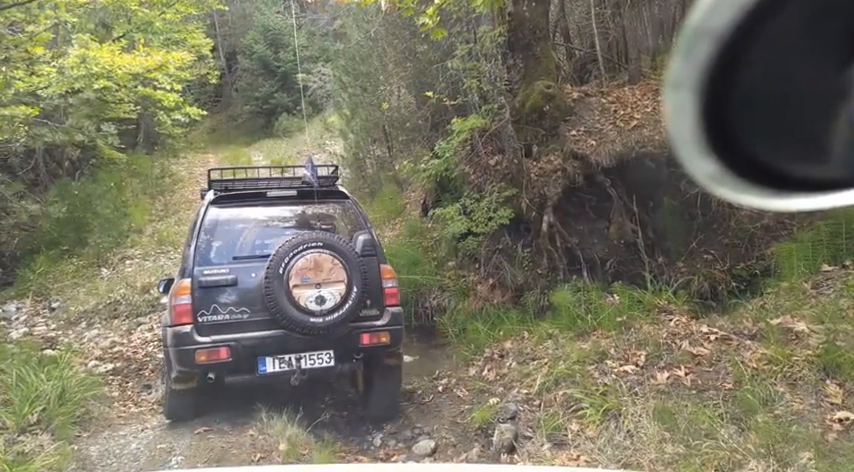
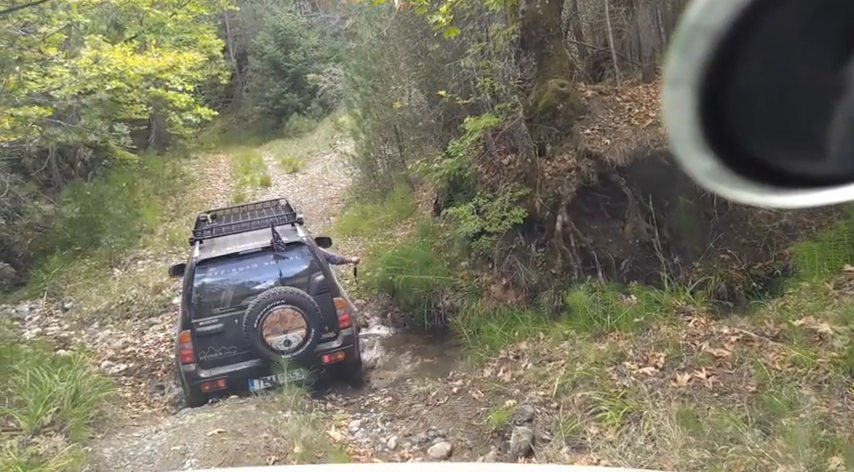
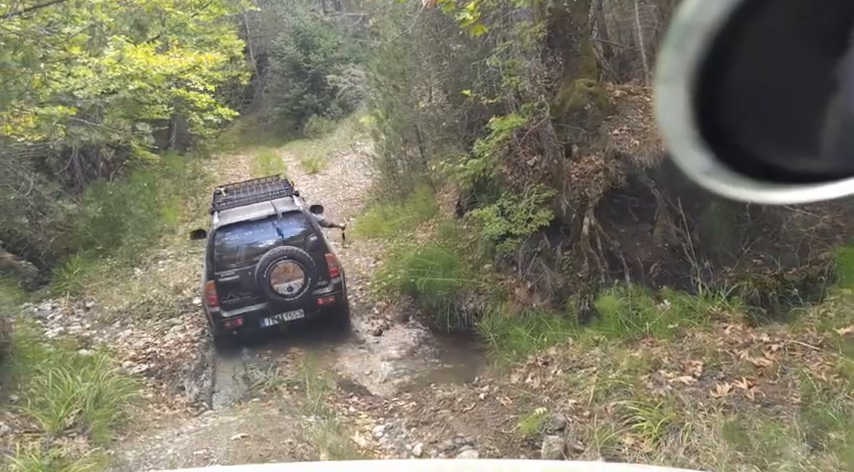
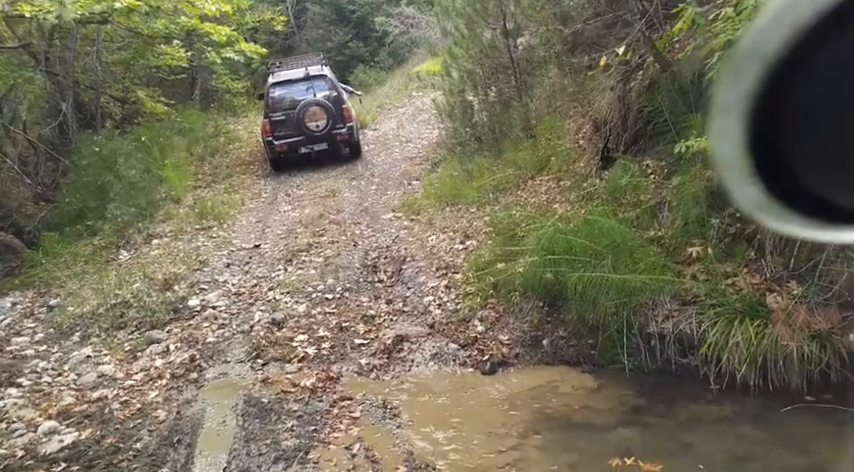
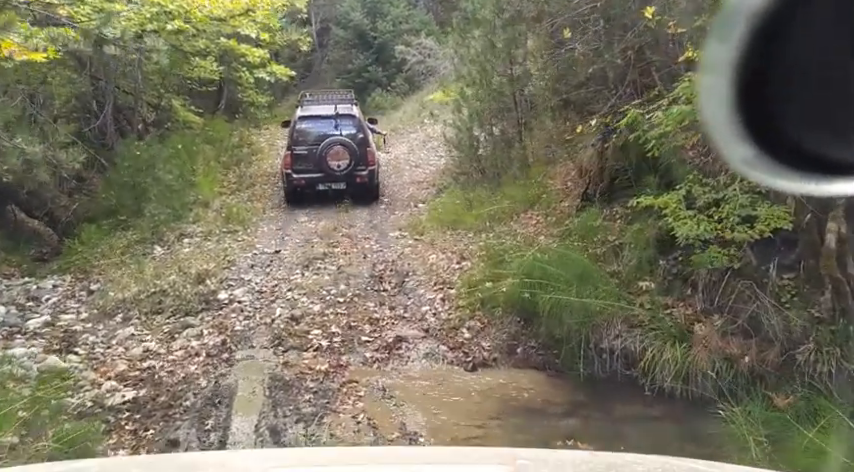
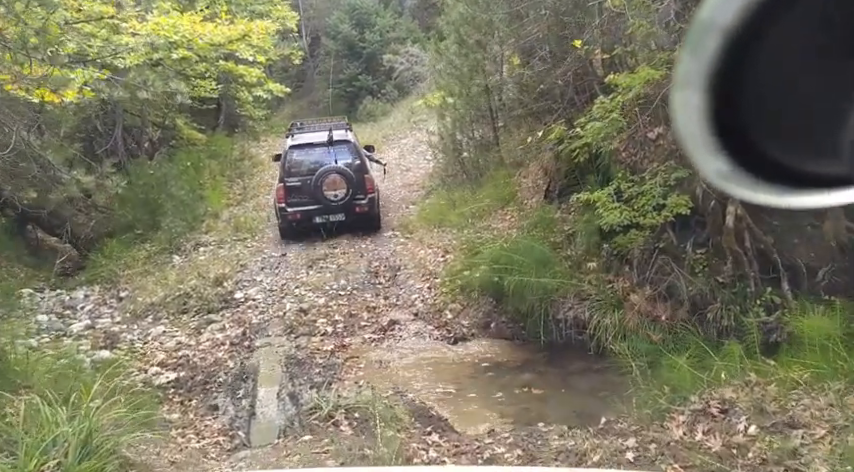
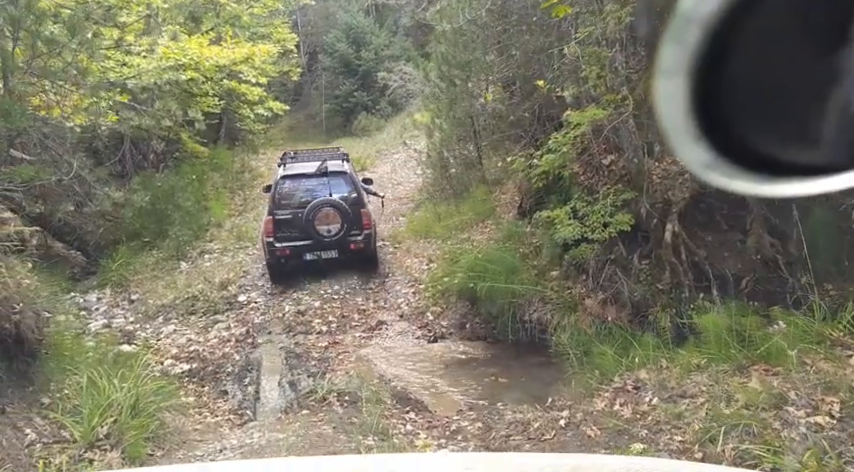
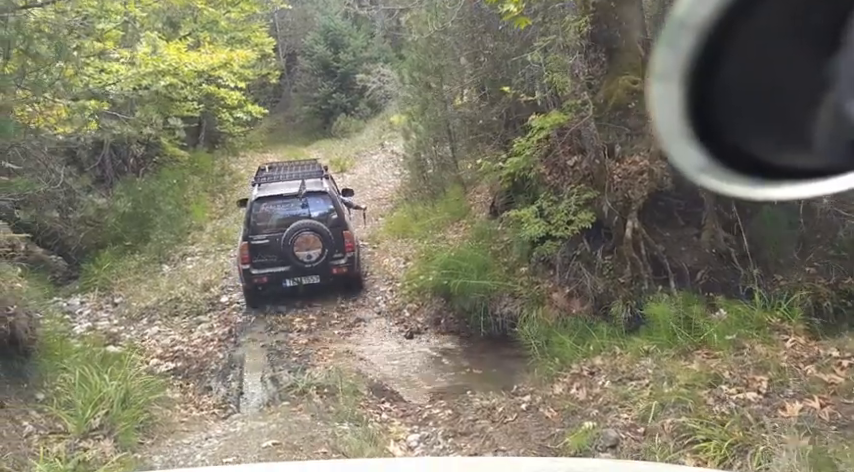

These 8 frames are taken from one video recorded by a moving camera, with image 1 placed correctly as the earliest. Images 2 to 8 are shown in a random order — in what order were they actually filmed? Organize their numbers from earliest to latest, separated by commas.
2, 3, 8, 7, 6, 5, 4
